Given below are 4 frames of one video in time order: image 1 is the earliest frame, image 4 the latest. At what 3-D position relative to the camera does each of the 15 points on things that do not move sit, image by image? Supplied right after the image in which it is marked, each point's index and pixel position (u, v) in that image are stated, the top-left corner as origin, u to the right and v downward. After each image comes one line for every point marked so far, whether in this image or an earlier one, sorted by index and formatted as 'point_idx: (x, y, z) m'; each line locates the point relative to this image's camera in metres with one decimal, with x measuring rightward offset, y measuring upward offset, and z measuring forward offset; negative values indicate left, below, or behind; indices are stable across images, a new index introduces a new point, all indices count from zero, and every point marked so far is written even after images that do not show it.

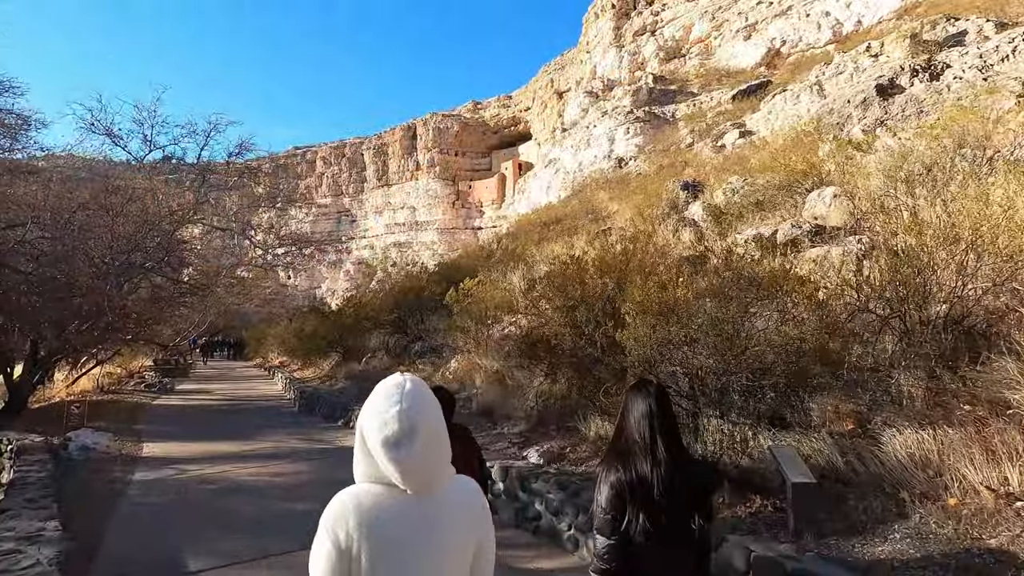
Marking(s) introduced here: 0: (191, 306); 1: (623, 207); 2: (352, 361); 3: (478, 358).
0: (-10.6, -0.6, +17.7) m
1: (+3.7, +2.5, +17.7) m
2: (-4.3, -2.0, +14.4) m
3: (-0.6, -1.3, +9.7) m
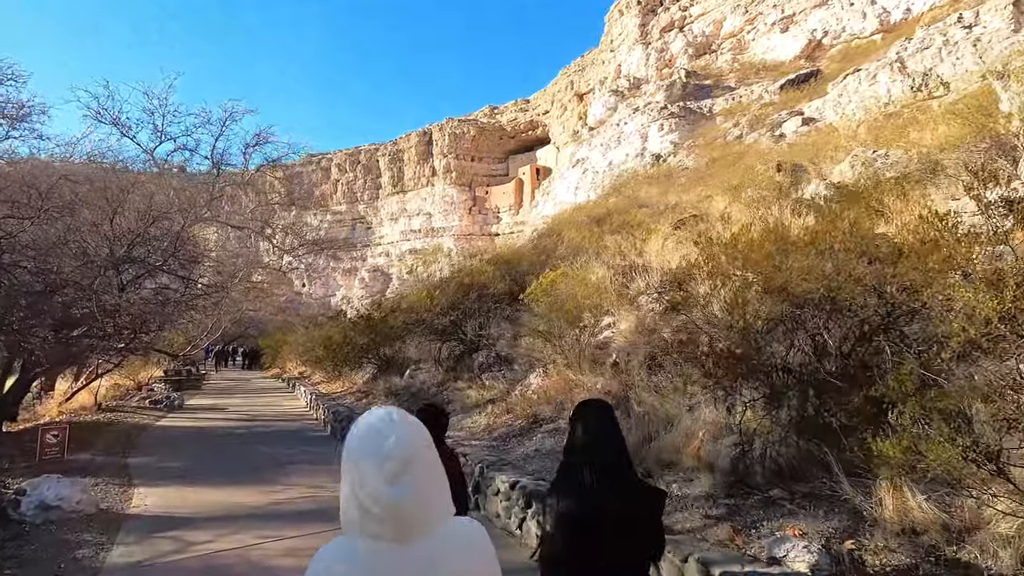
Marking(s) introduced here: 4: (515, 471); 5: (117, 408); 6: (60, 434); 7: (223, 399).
0: (-9.0, -0.7, +15.6) m
1: (+5.3, +2.5, +15.3) m
2: (-2.7, -2.0, +12.1) m
3: (+0.9, -1.2, +7.3) m
4: (0.0, -1.8, +5.2) m
5: (-10.1, -3.1, +13.7) m
6: (-6.1, -2.0, +7.3) m
7: (-9.1, -3.5, +16.8) m
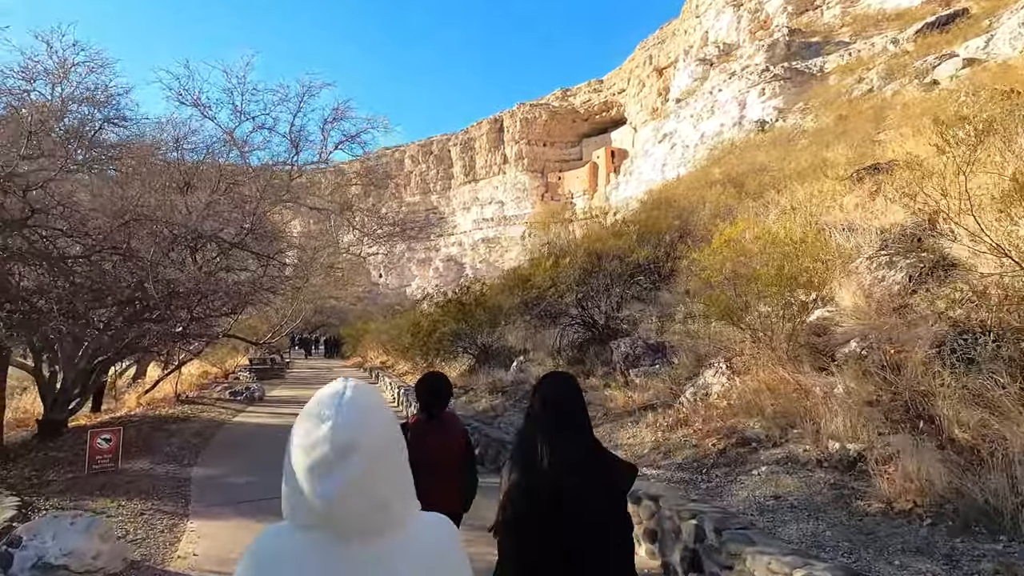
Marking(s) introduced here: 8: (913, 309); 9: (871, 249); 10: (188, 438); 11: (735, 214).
0: (-6.2, -0.2, +14.4) m
1: (+7.9, +3.1, +12.3) m
2: (-0.4, -1.5, +10.2) m
3: (+2.6, -0.8, +5.0) m
4: (+1.5, -1.4, +2.9) m
5: (-7.5, -2.7, +12.7) m
6: (-4.4, -1.6, +5.9) m
7: (-6.0, -3.0, +15.7) m
8: (+3.7, -0.2, +4.9) m
9: (+4.1, +0.4, +6.1) m
10: (-4.8, -2.2, +8.0) m
11: (+4.1, +1.4, +9.8) m
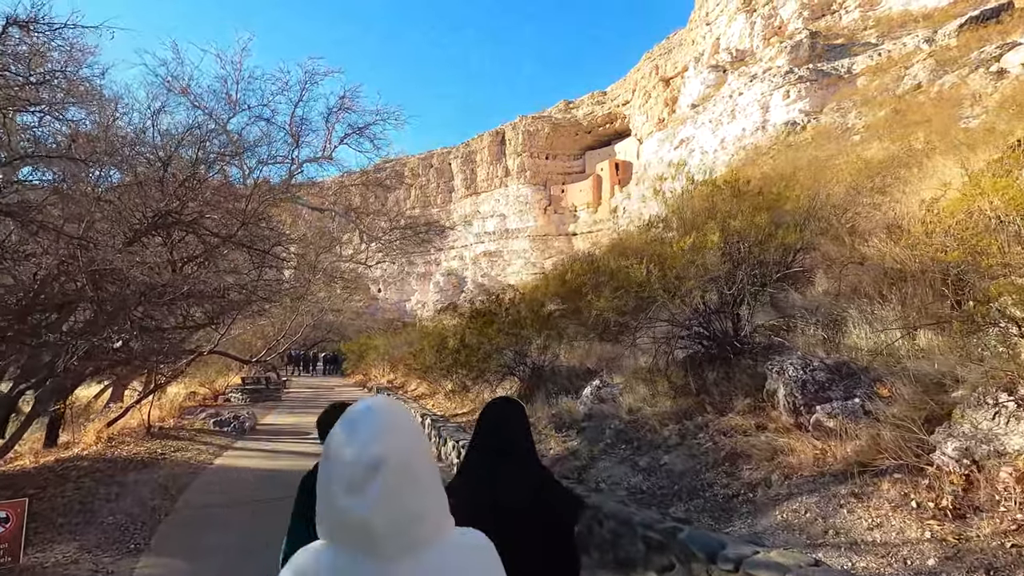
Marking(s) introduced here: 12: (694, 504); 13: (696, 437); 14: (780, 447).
0: (-5.3, -0.4, +12.2) m
1: (+8.8, +3.0, +10.2) m
2: (+0.5, -1.6, +7.9) m
3: (+3.5, -0.7, +2.7) m
4: (+2.4, -1.3, +0.7) m
5: (-6.6, -2.8, +10.4) m
6: (-3.4, -1.6, +3.6) m
7: (-5.1, -3.2, +13.3) m
8: (+4.6, -0.1, +2.7) m
9: (+5.0, +0.5, +3.9) m
10: (-3.9, -2.2, +5.7) m
11: (+5.0, +1.4, +7.7) m
12: (+1.4, -1.7, +4.1) m
13: (+1.7, -1.4, +5.0) m
14: (+2.1, -1.3, +4.3) m
